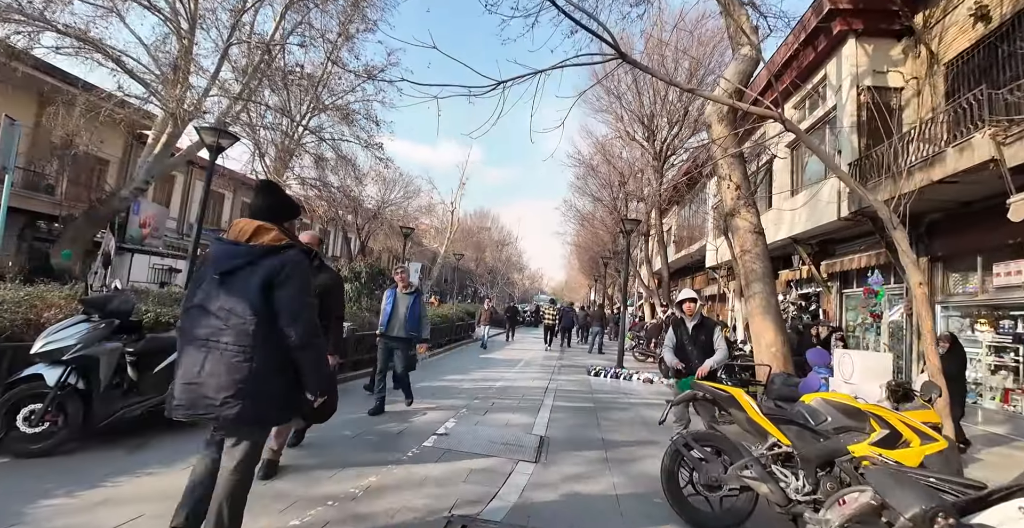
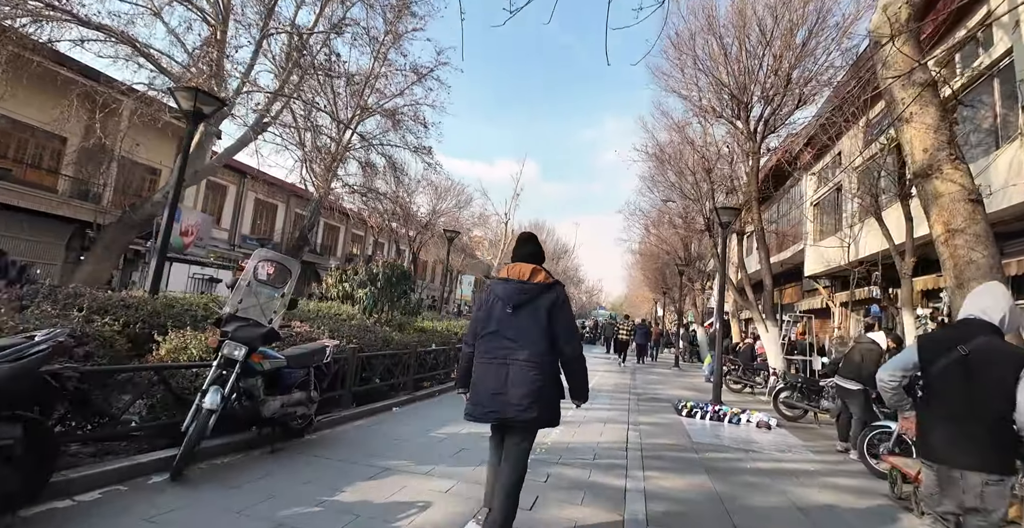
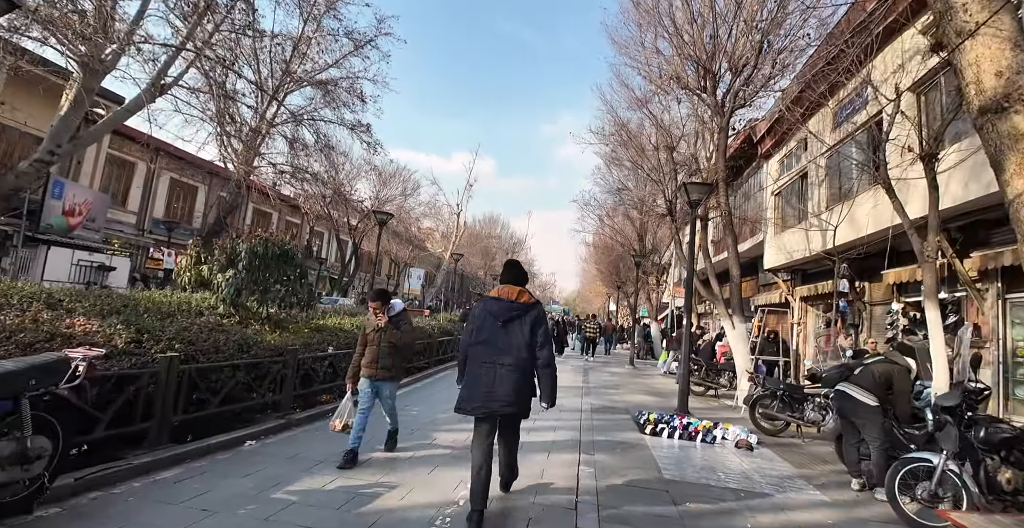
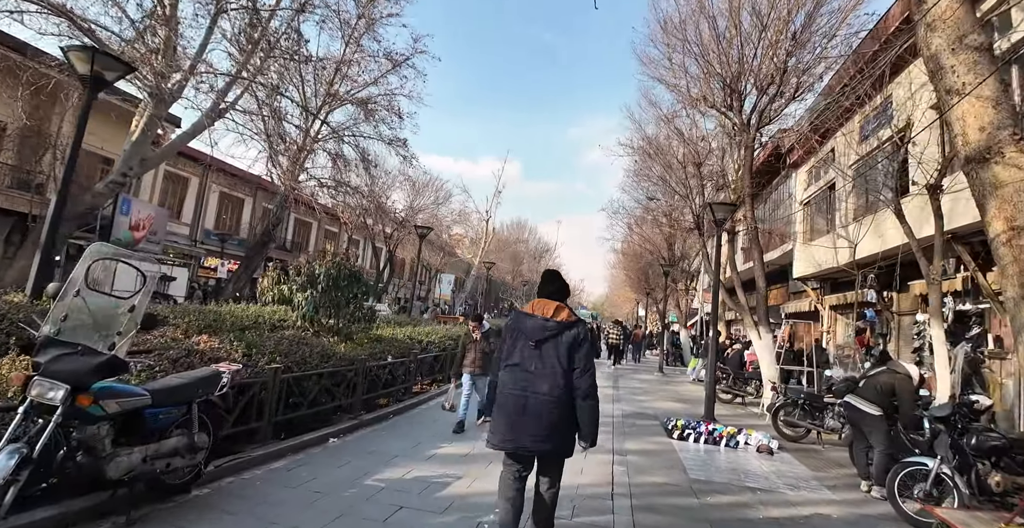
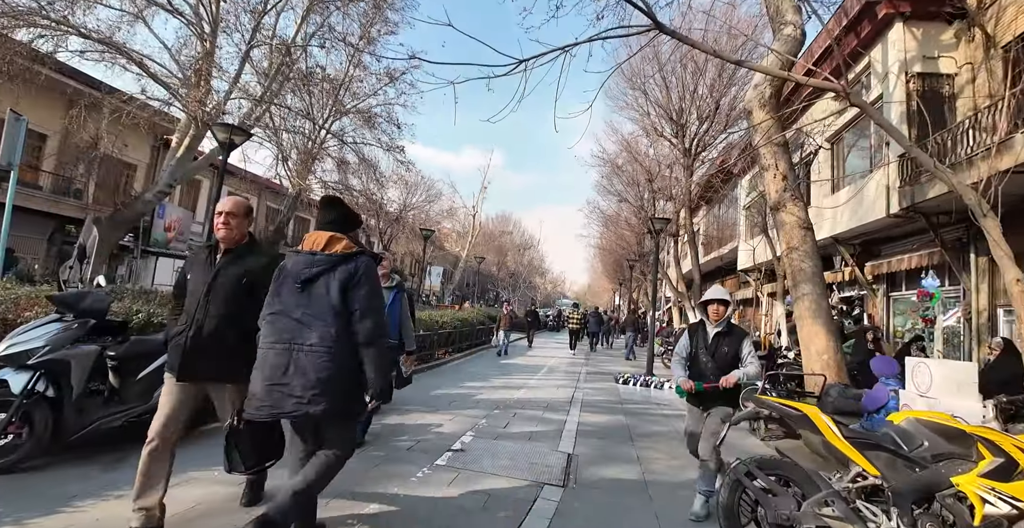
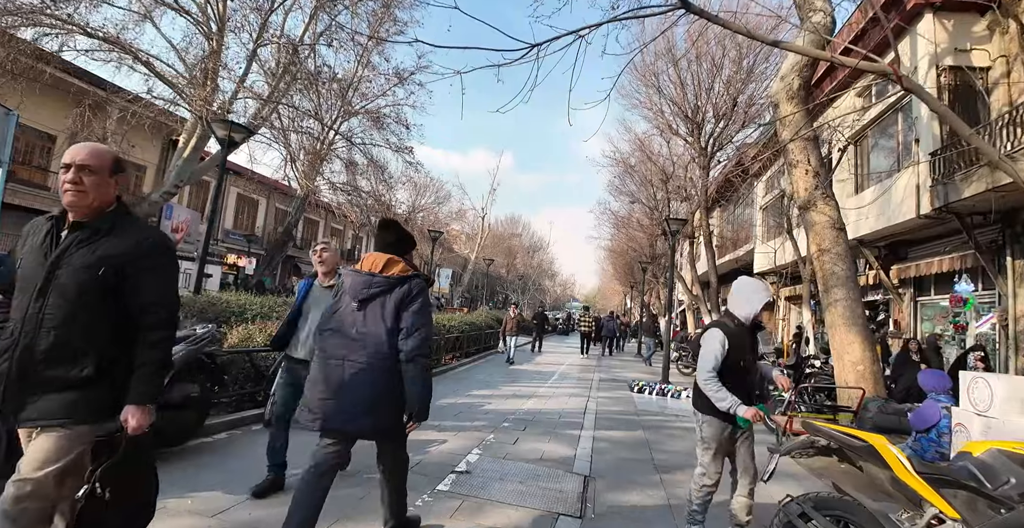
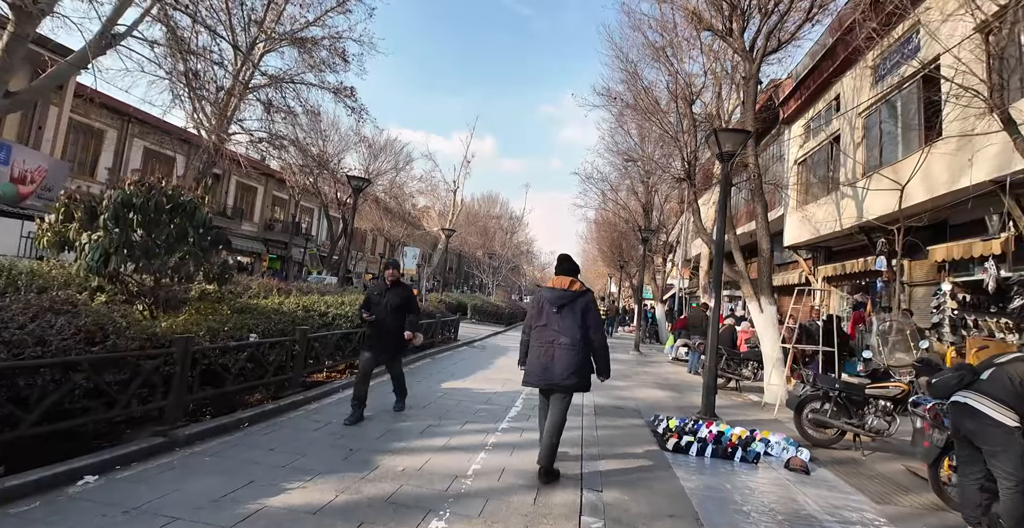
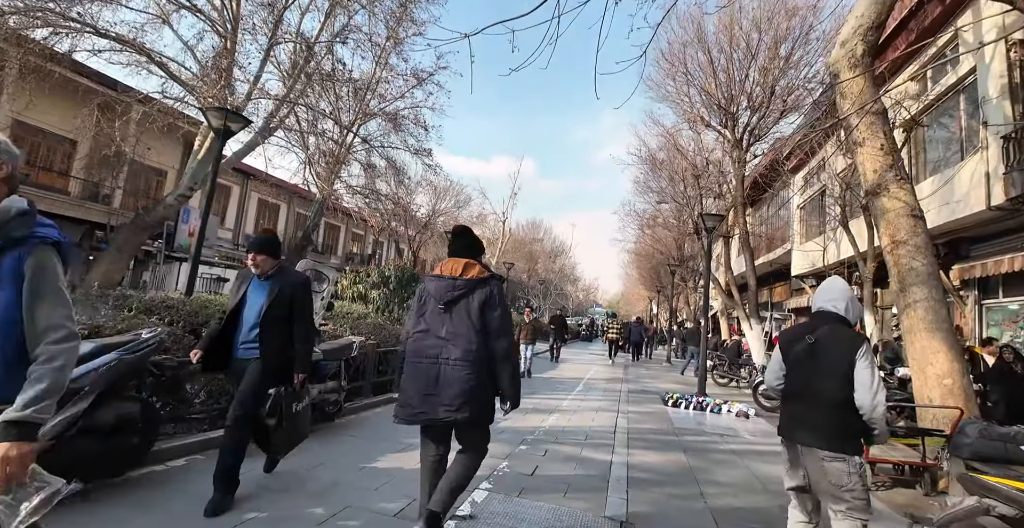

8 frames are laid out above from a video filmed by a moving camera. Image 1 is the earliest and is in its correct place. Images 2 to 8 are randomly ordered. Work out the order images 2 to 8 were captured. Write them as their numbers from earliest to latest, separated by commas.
5, 6, 8, 2, 4, 3, 7
